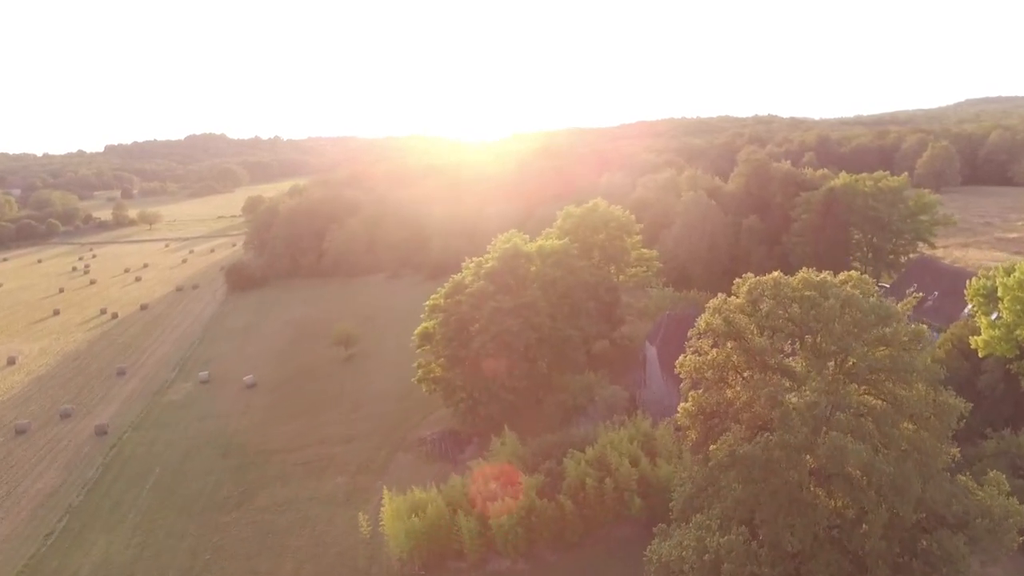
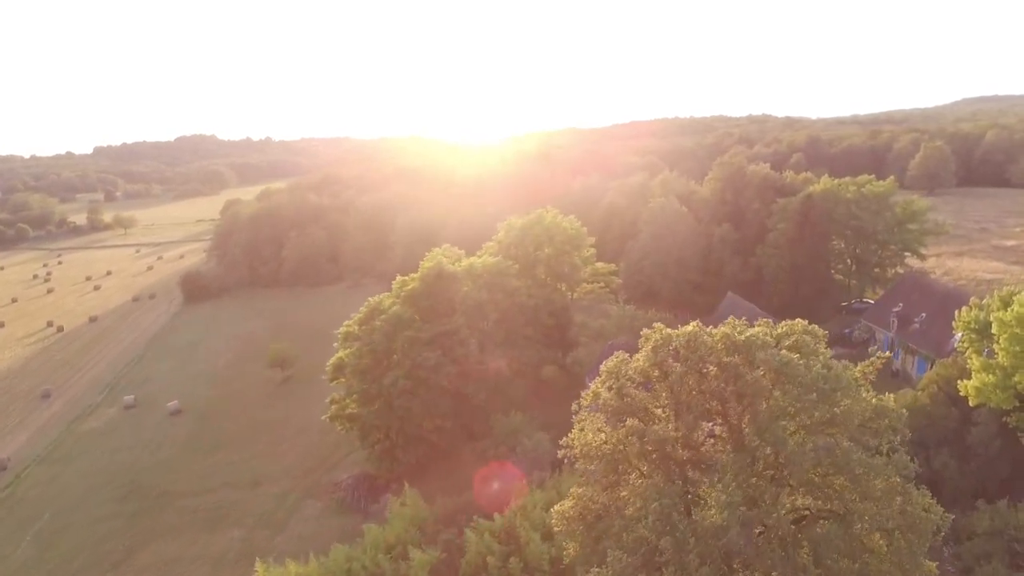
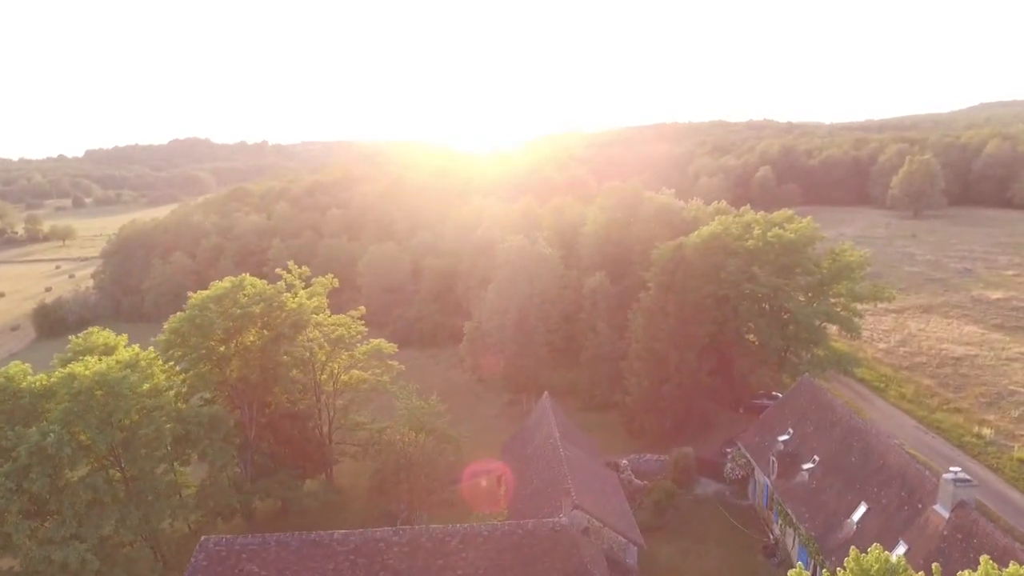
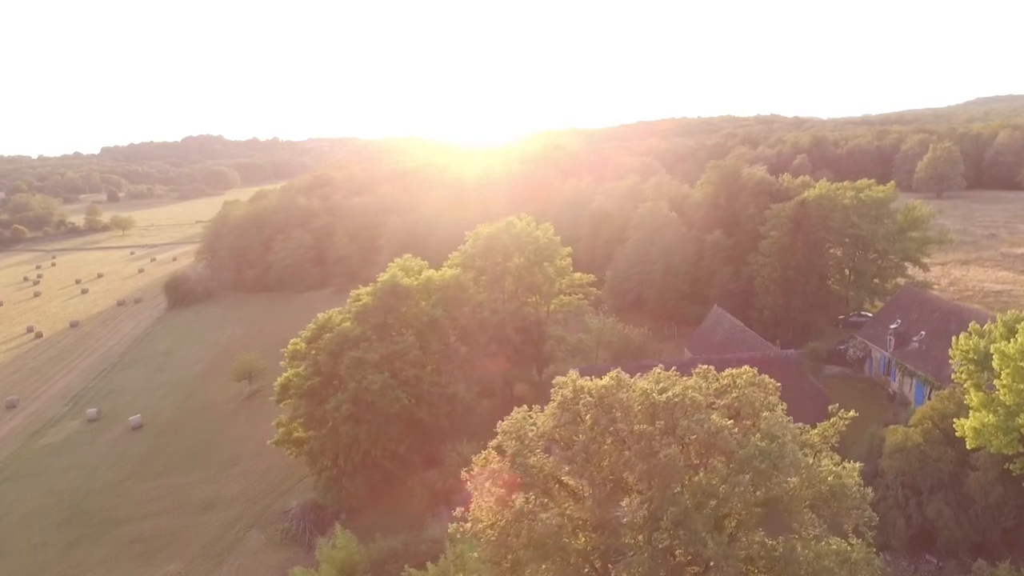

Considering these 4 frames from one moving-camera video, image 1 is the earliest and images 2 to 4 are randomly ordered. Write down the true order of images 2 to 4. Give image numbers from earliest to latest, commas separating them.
2, 4, 3
